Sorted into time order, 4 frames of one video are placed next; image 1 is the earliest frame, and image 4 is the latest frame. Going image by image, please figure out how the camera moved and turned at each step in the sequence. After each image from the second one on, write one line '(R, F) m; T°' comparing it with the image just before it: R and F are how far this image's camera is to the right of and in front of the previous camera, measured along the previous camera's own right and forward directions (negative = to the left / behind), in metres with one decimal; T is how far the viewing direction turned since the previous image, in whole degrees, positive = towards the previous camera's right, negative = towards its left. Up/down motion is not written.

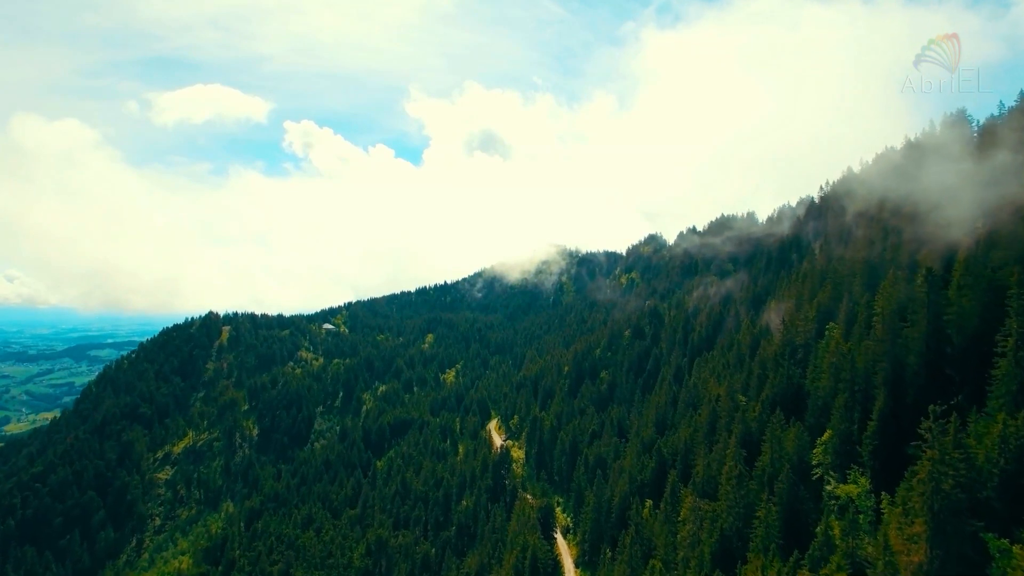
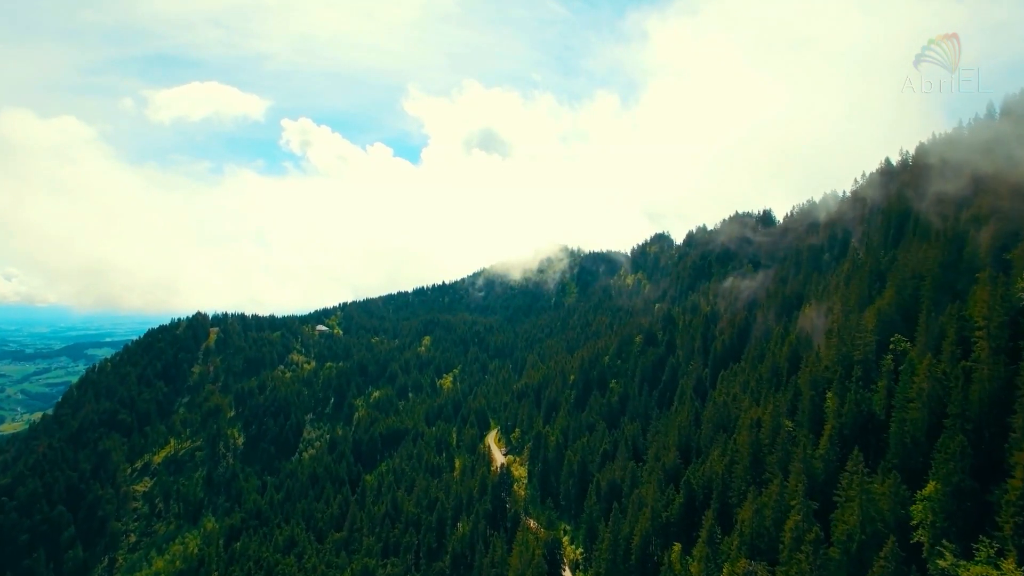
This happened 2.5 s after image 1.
(-0.6, +14.8) m; 0°
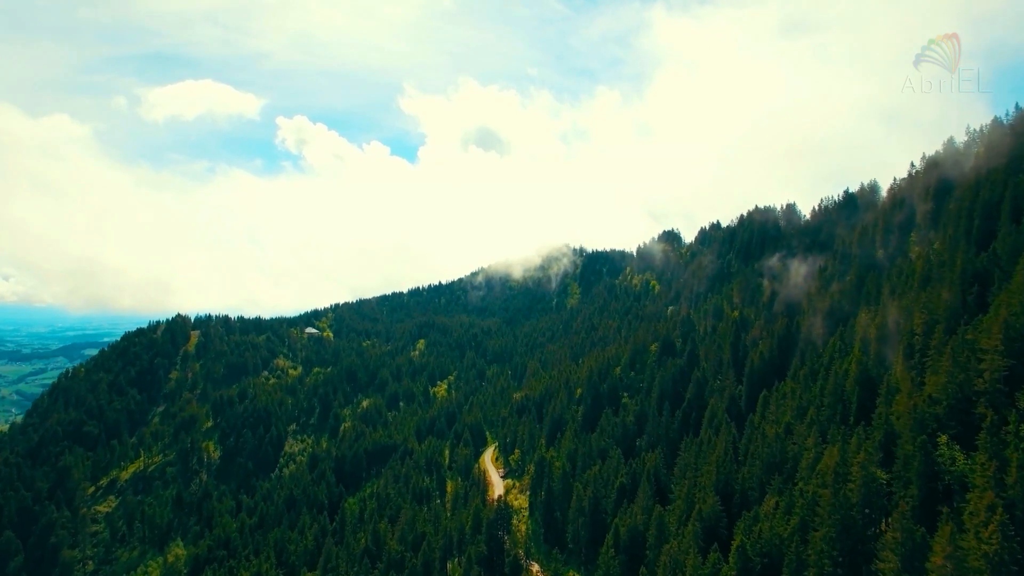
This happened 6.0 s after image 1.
(0.0, +20.6) m; 0°
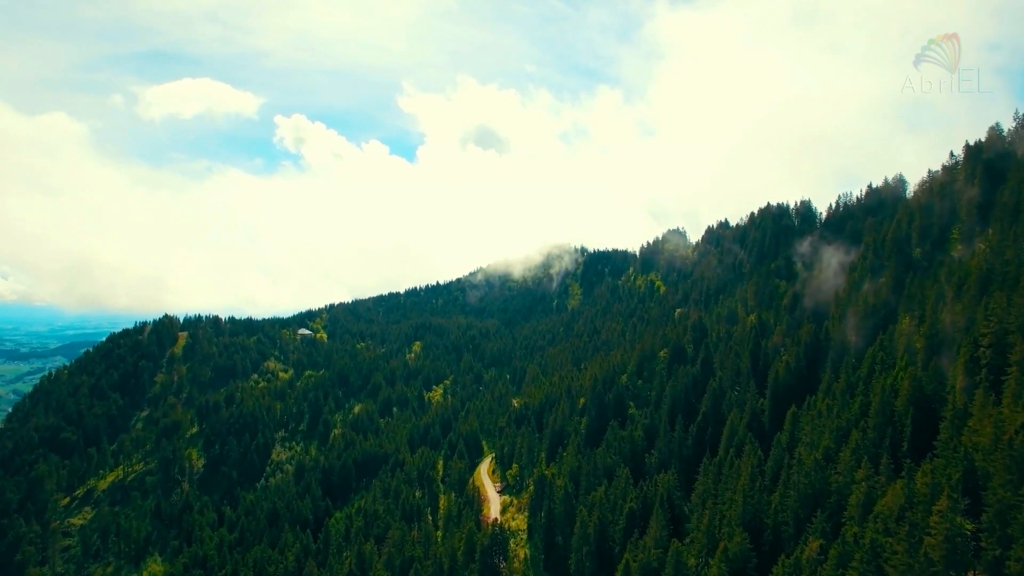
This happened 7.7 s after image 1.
(+0.4, +11.5) m; 0°
